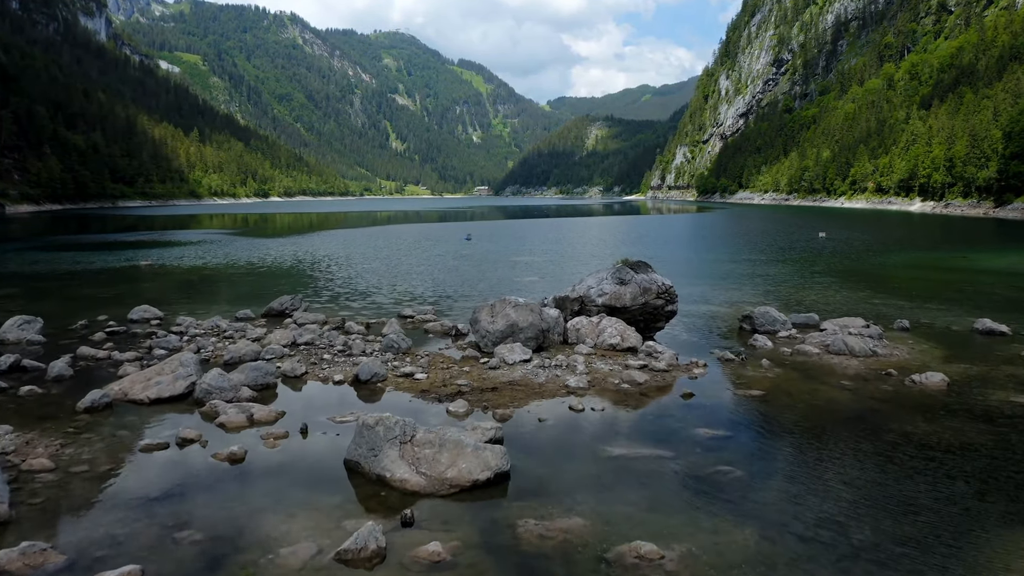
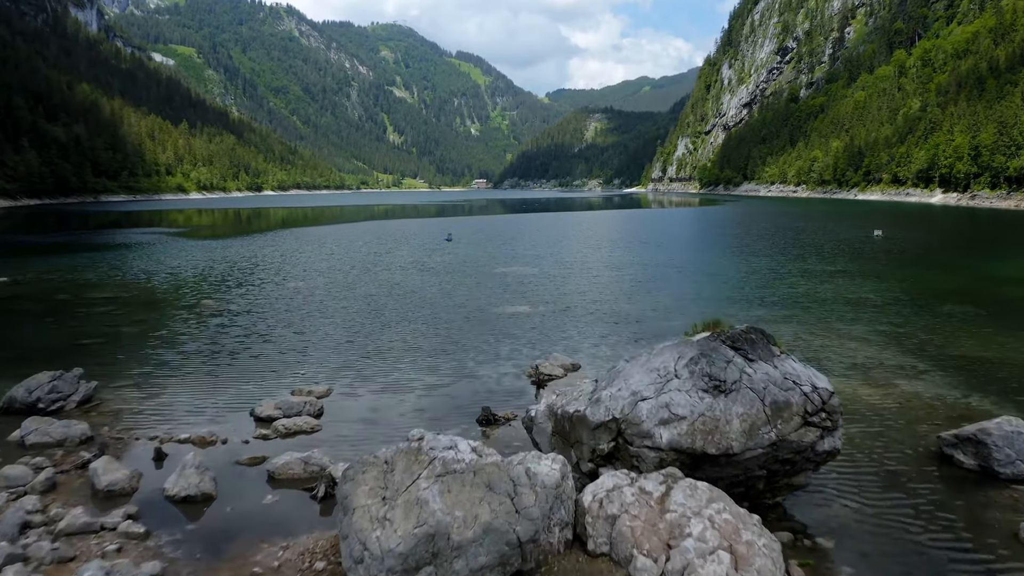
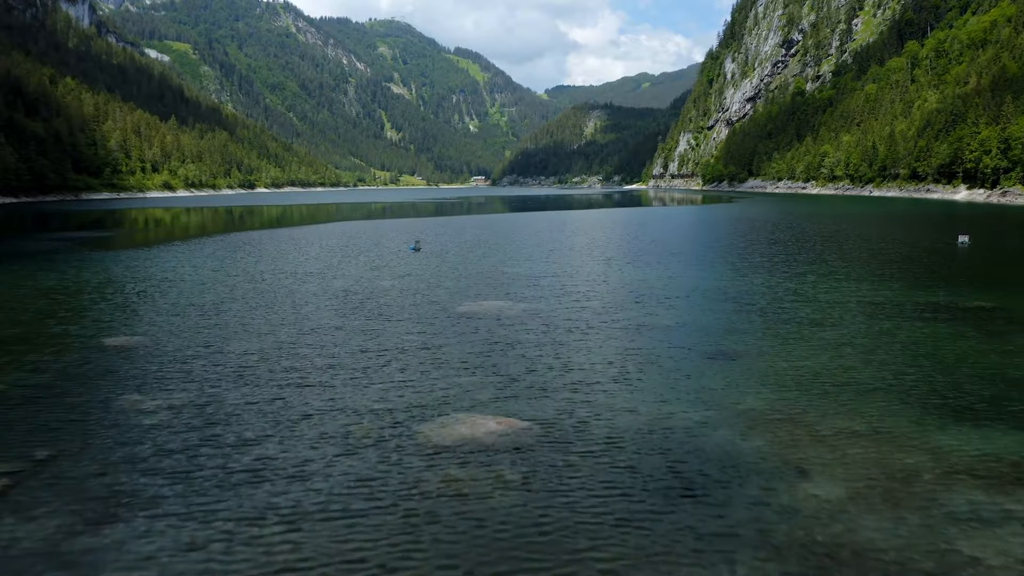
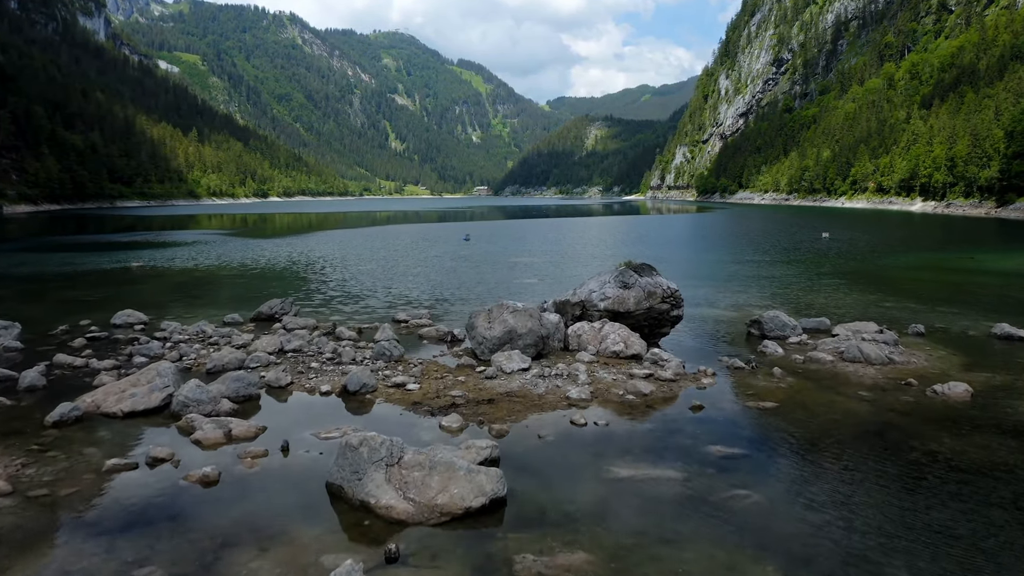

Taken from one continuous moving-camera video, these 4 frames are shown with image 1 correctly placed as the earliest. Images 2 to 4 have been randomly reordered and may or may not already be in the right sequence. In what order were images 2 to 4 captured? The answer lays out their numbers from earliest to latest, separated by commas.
4, 2, 3
